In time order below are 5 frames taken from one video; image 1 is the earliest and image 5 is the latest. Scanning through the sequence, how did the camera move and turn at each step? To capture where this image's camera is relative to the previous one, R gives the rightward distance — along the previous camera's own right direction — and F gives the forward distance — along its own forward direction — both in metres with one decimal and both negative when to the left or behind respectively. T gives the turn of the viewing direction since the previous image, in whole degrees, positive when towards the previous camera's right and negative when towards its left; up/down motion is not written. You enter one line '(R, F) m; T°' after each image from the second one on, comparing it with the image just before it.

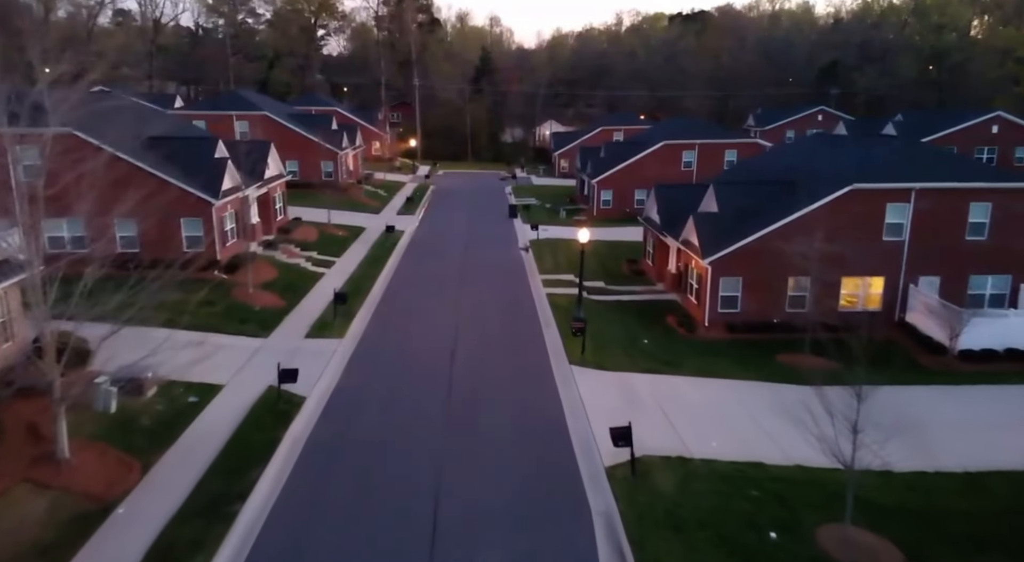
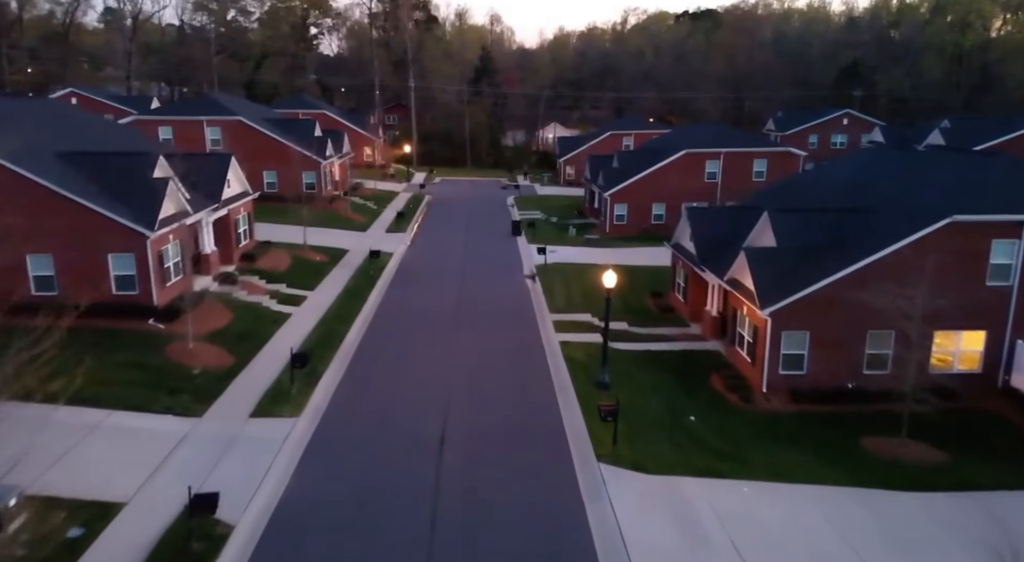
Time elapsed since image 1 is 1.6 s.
(-0.2, +4.8) m; 0°
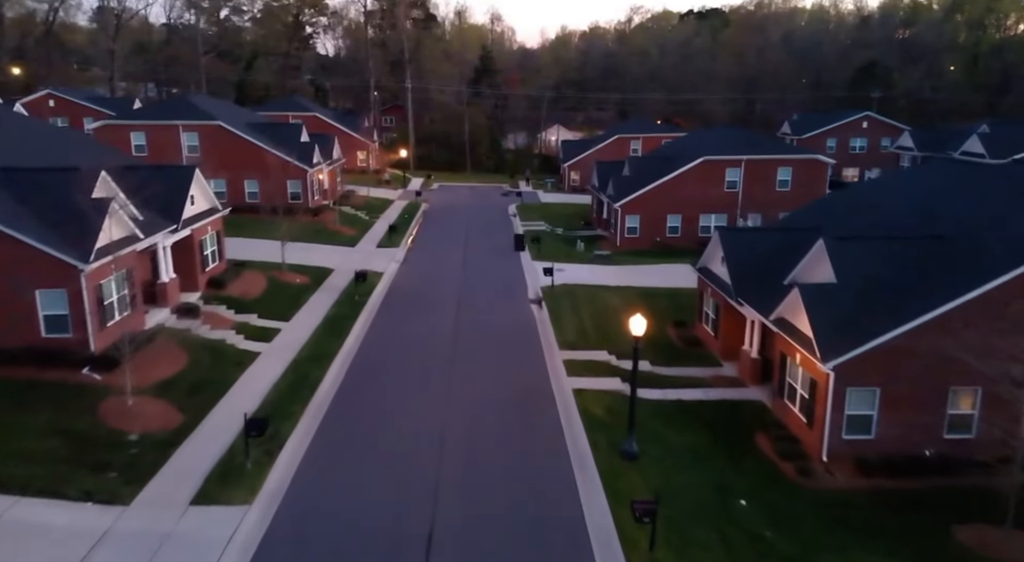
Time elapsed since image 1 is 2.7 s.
(-0.1, +3.3) m; 0°
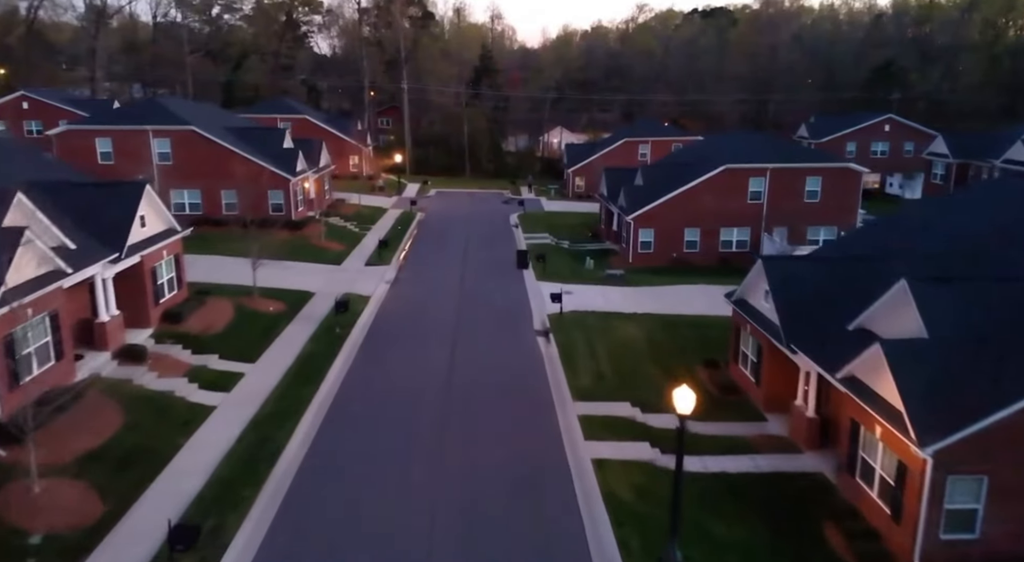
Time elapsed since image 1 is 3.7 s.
(-0.1, +3.3) m; 0°
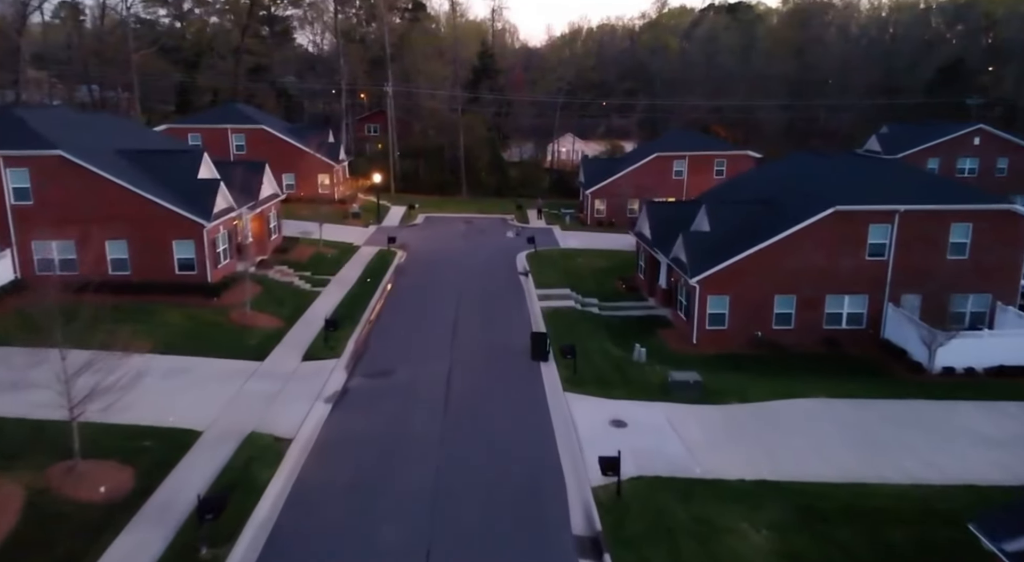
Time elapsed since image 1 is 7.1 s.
(-0.4, +10.5) m; 0°
